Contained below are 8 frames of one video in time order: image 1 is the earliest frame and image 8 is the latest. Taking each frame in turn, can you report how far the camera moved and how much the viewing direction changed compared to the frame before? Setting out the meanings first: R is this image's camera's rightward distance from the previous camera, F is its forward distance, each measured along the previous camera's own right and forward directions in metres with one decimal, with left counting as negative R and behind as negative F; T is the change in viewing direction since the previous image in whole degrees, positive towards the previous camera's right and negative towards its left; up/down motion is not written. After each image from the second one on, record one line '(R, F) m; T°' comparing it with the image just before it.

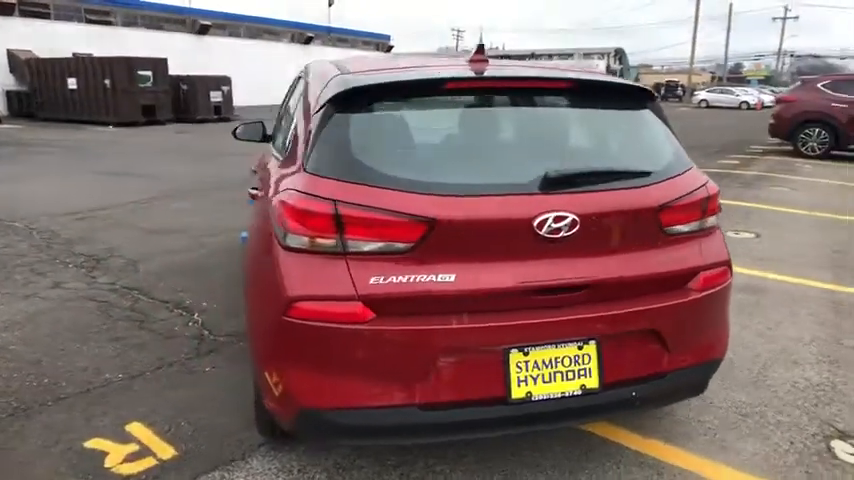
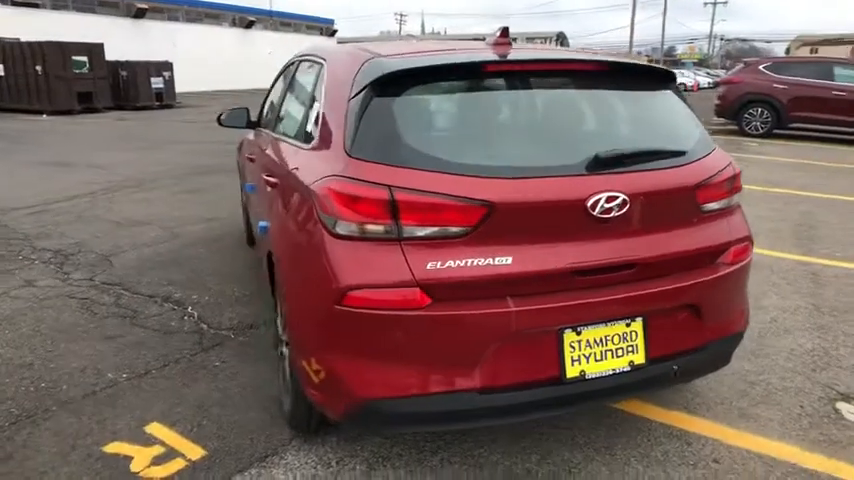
(-0.4, +0.1) m; +5°
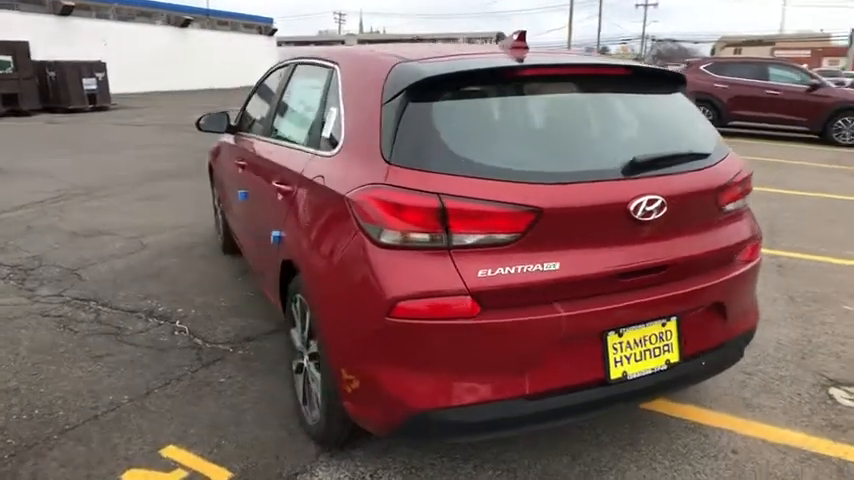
(-0.4, 0.0) m; +5°
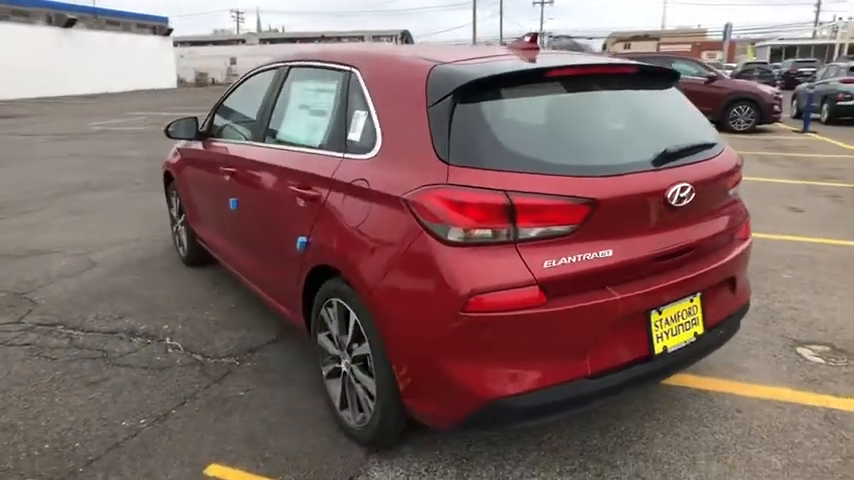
(-0.6, 0.0) m; +8°
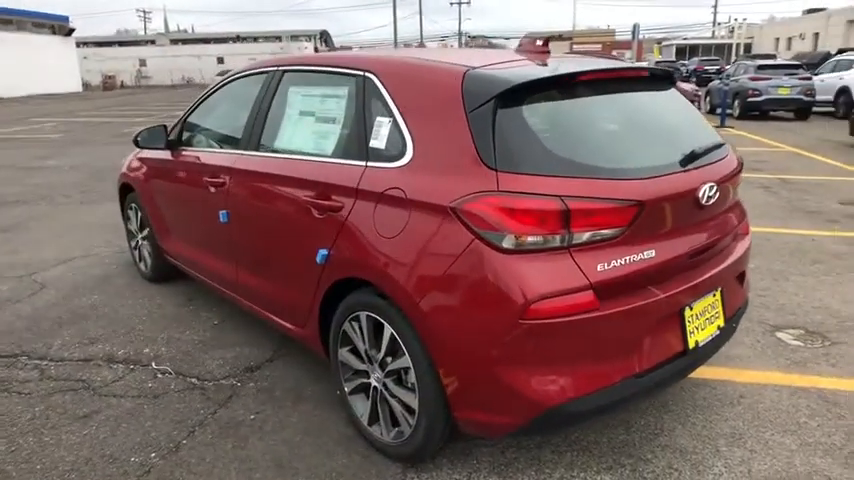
(-0.5, +0.1) m; +7°
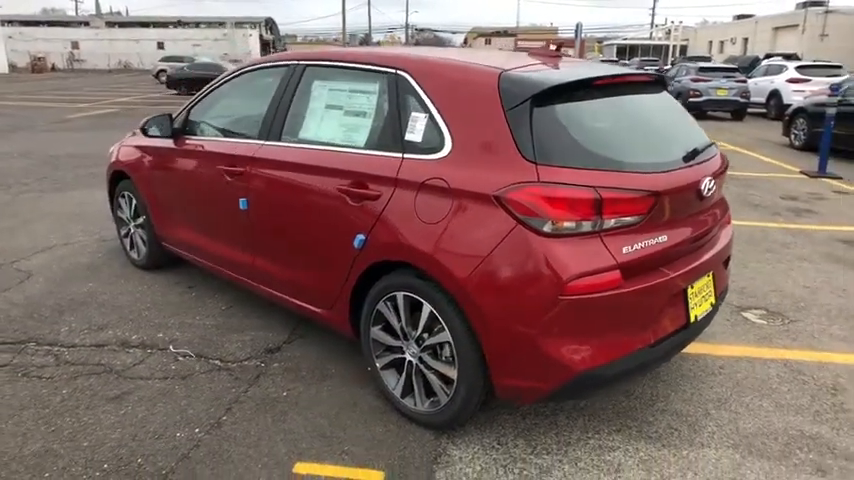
(-0.4, -0.2) m; +5°
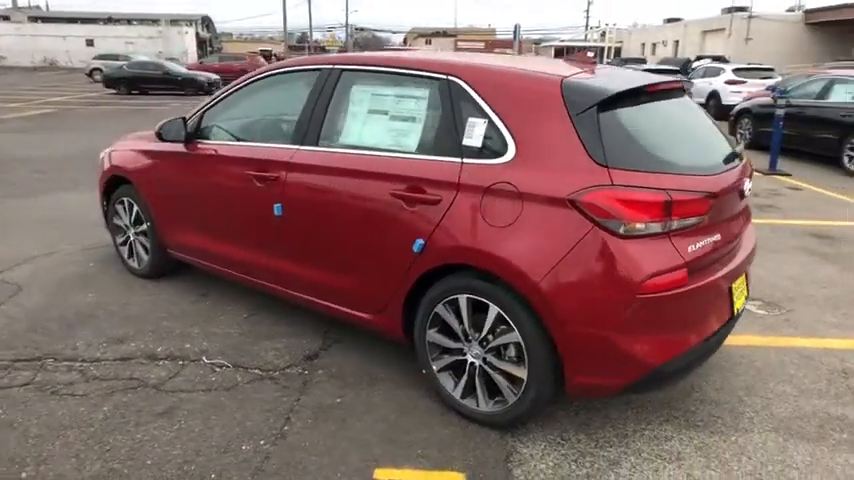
(-0.6, 0.0) m; +6°
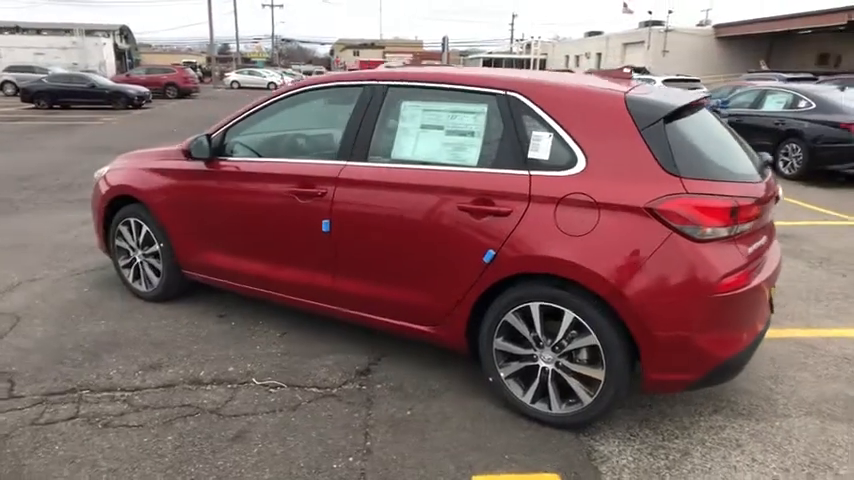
(-0.7, 0.0) m; +7°
